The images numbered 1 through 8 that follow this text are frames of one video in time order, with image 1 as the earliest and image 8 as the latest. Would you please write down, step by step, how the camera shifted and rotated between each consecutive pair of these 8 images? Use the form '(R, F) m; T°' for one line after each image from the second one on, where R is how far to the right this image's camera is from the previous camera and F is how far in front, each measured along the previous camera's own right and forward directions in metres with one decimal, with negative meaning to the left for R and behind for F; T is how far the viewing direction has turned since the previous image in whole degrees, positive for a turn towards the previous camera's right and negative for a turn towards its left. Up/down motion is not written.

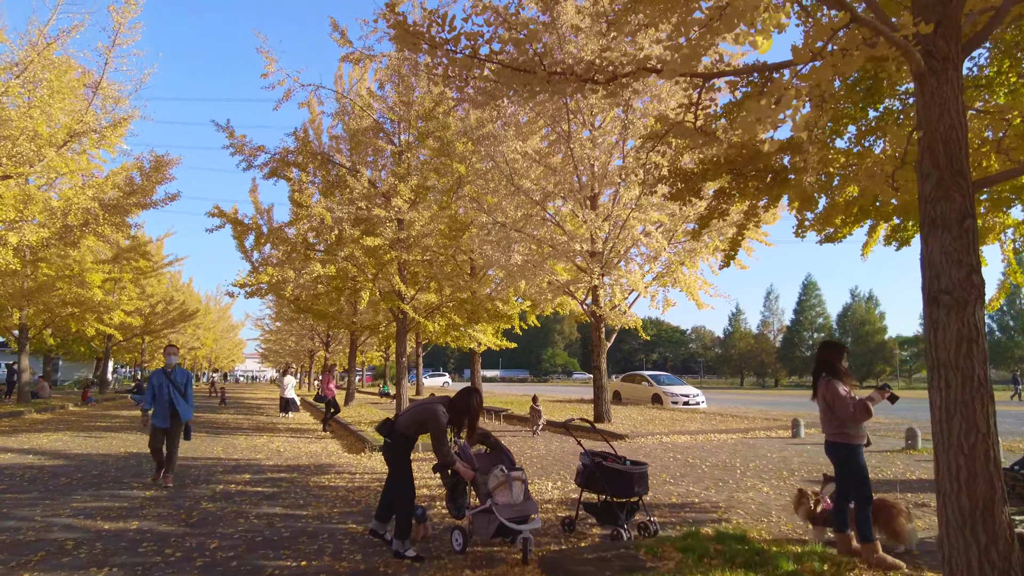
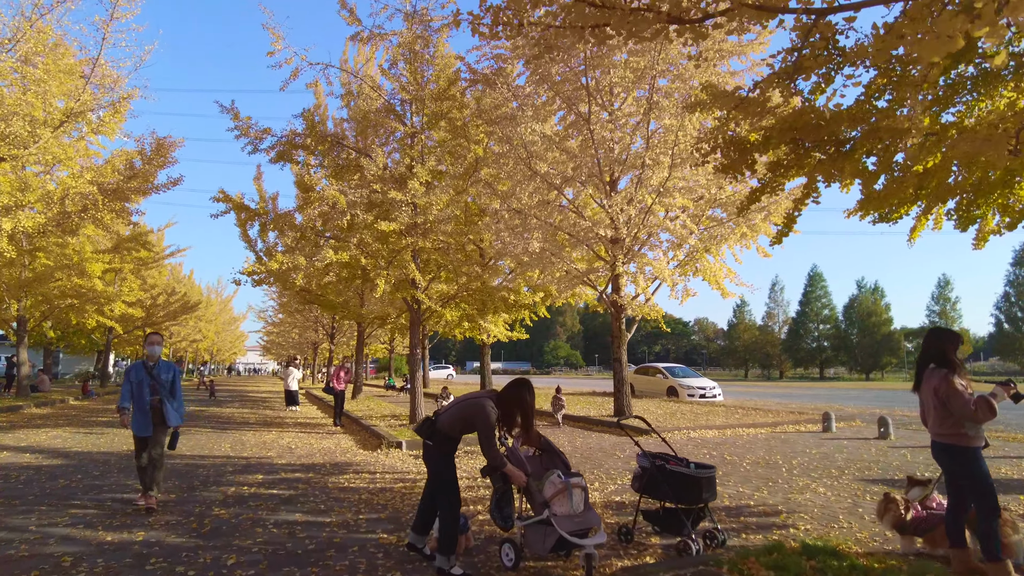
(-0.3, +0.6) m; 0°
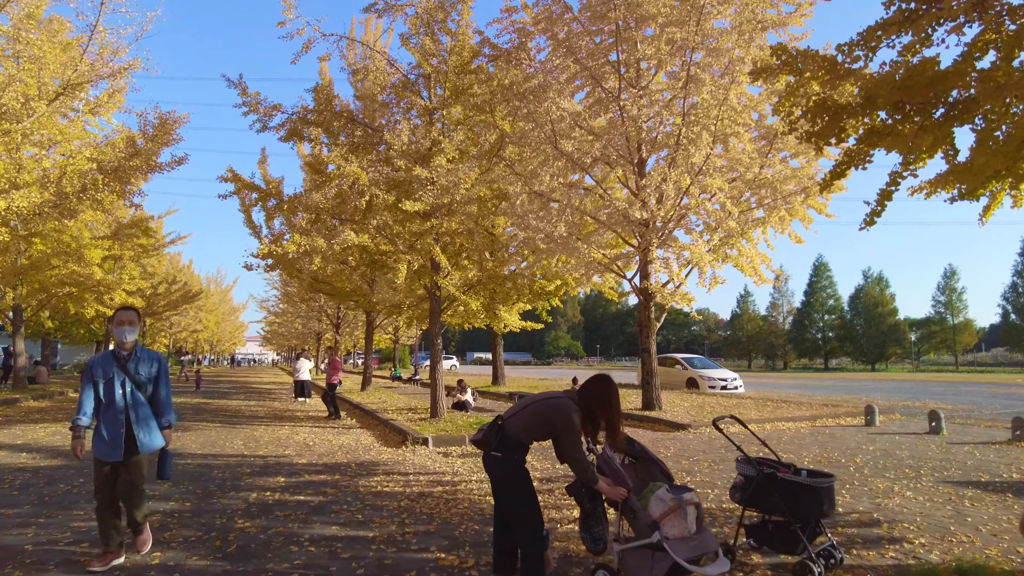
(-0.5, +0.7) m; 0°
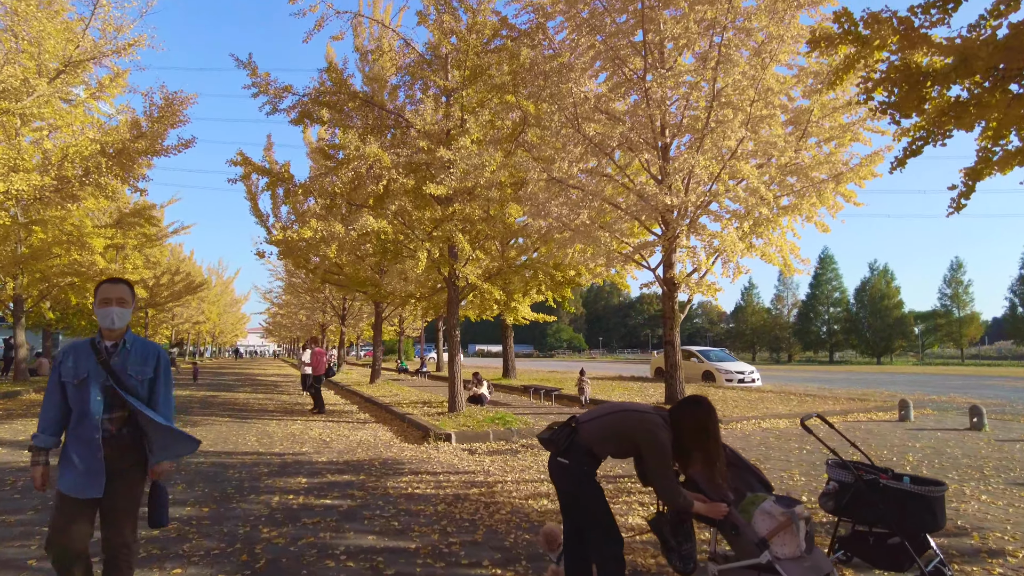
(-0.3, +0.5) m; 0°
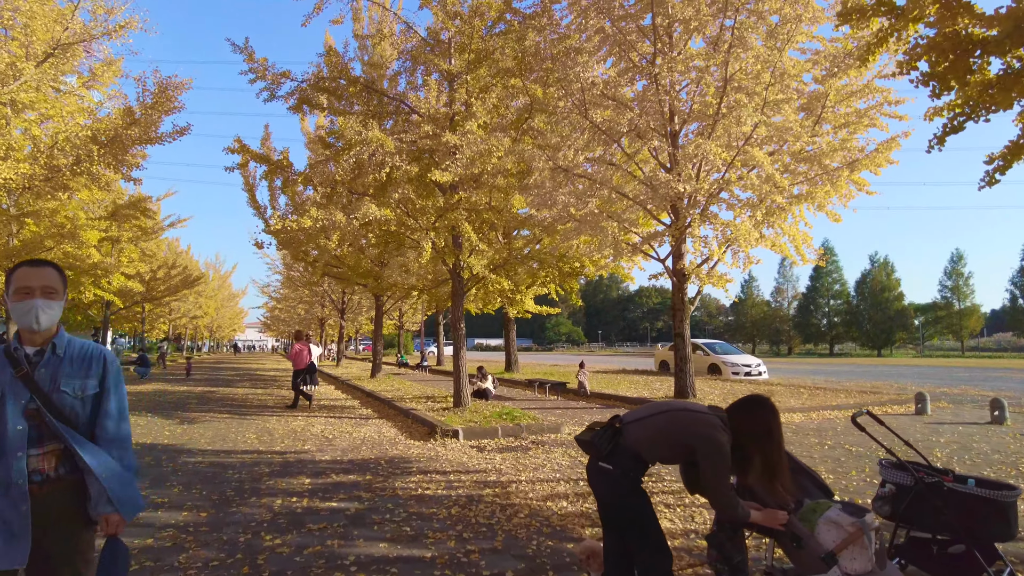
(-0.1, +0.3) m; 0°
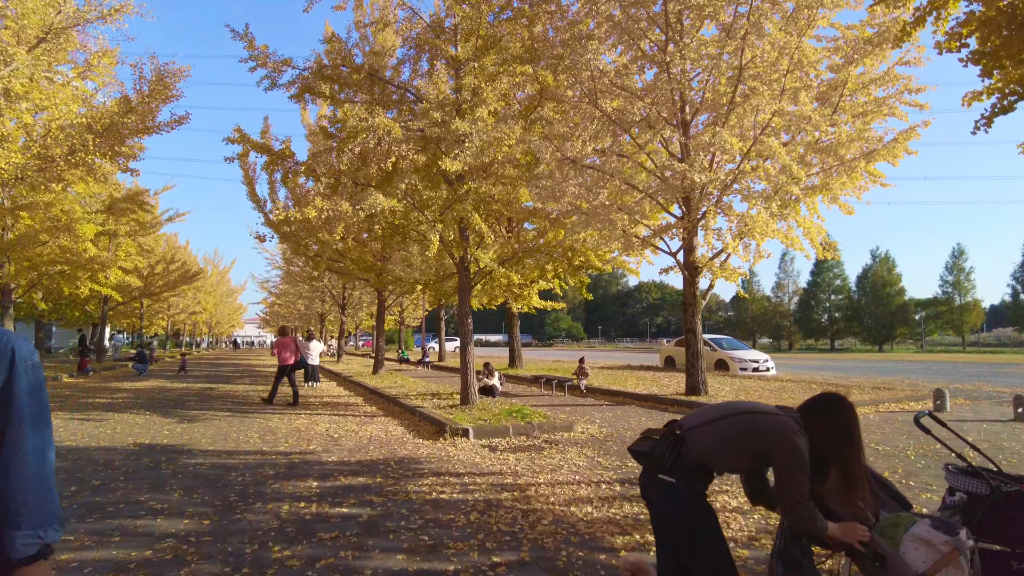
(-0.2, +0.3) m; 0°
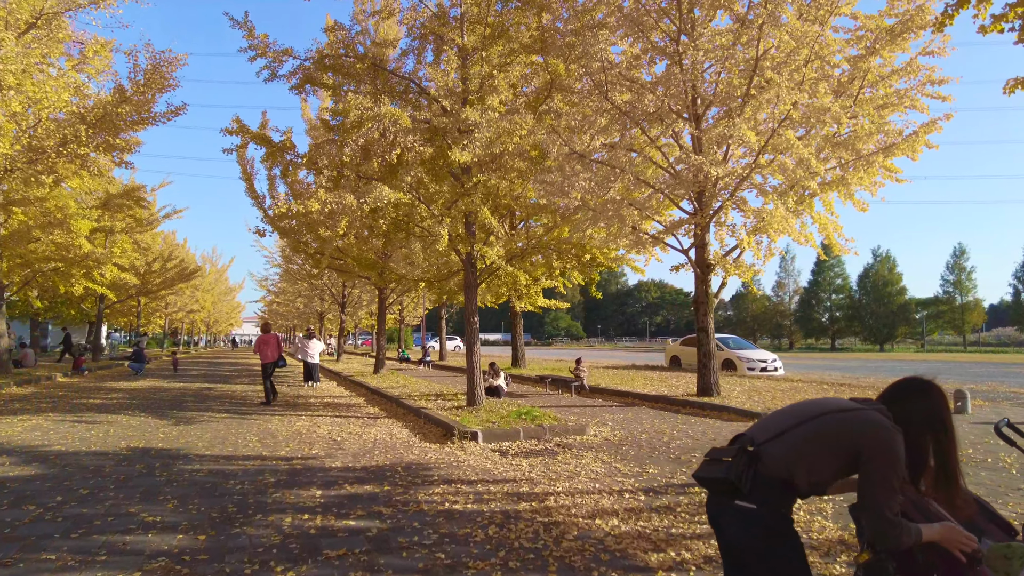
(-0.1, +0.3) m; 0°
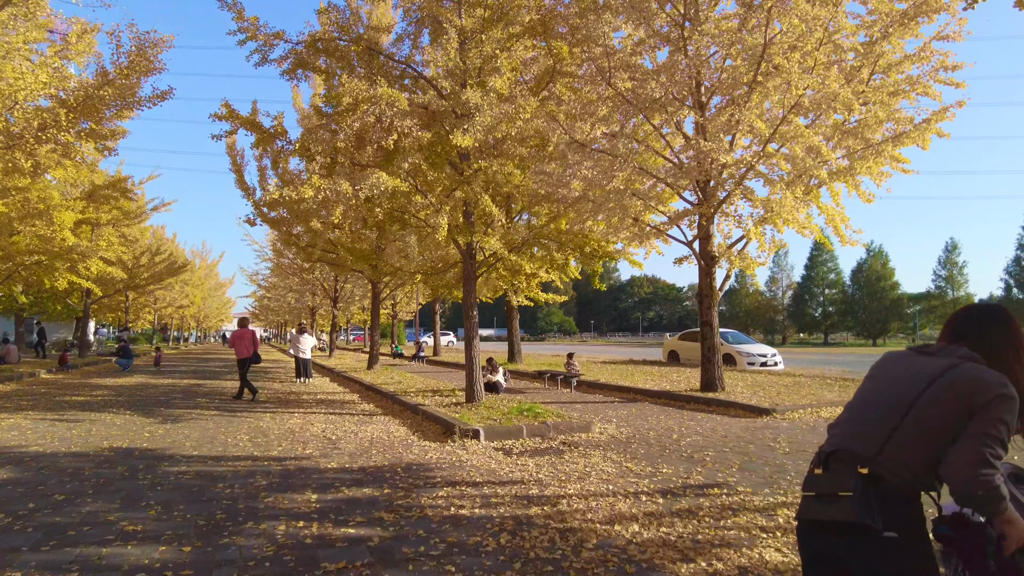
(-0.1, +0.3) m; +1°
